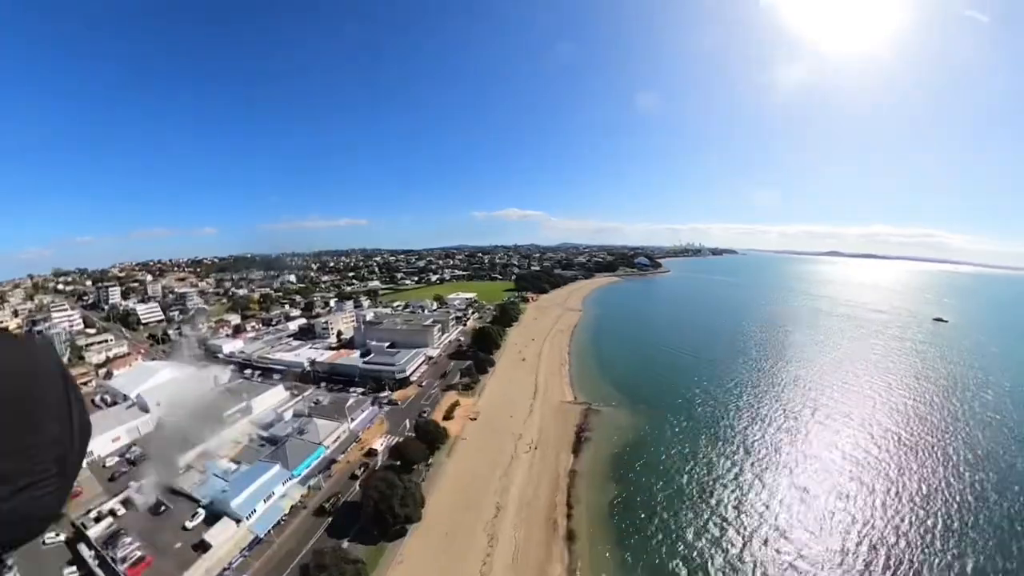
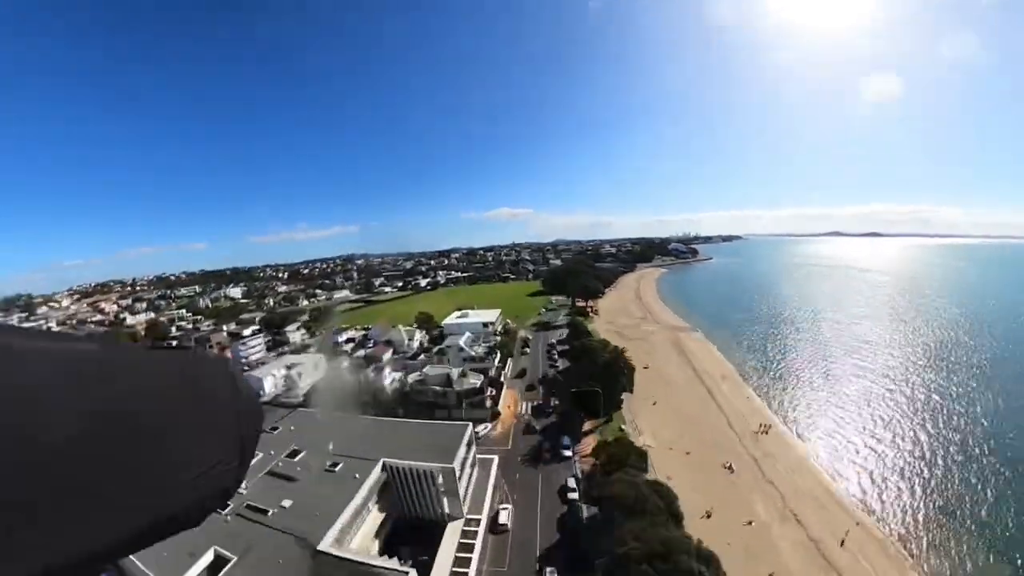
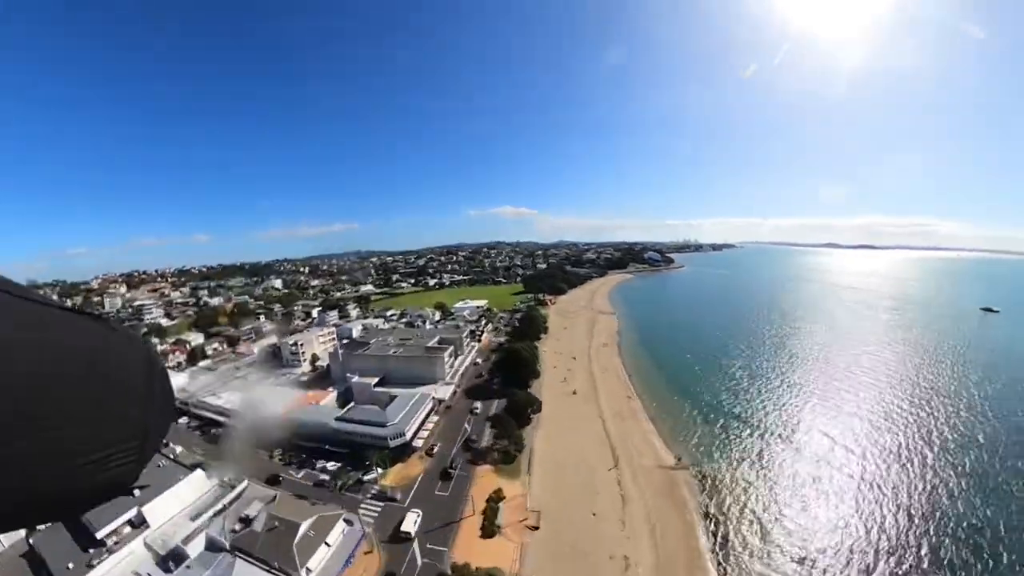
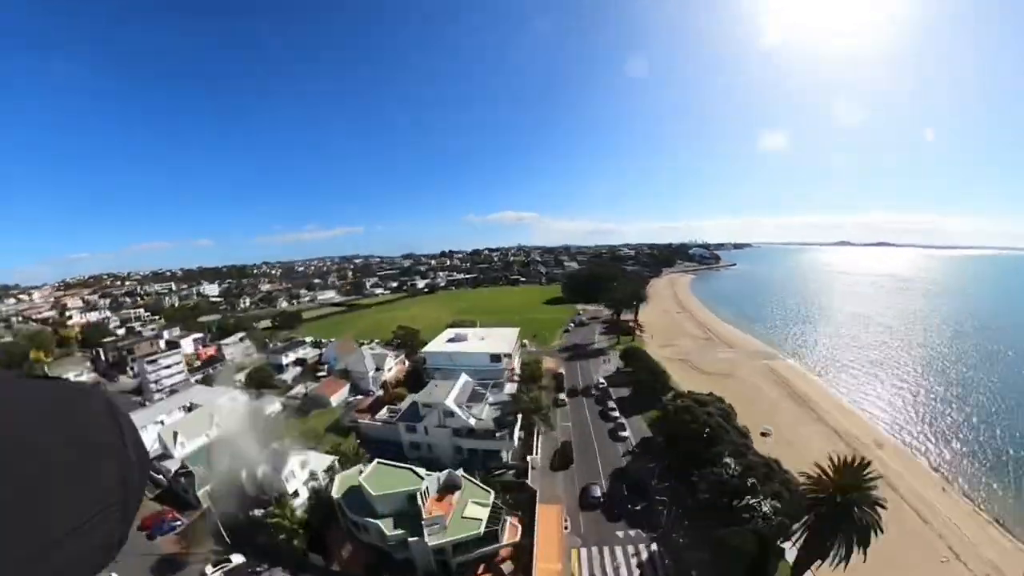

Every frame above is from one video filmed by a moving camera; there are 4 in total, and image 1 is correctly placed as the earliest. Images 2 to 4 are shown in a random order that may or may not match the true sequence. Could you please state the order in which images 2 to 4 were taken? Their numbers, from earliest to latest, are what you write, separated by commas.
3, 2, 4
